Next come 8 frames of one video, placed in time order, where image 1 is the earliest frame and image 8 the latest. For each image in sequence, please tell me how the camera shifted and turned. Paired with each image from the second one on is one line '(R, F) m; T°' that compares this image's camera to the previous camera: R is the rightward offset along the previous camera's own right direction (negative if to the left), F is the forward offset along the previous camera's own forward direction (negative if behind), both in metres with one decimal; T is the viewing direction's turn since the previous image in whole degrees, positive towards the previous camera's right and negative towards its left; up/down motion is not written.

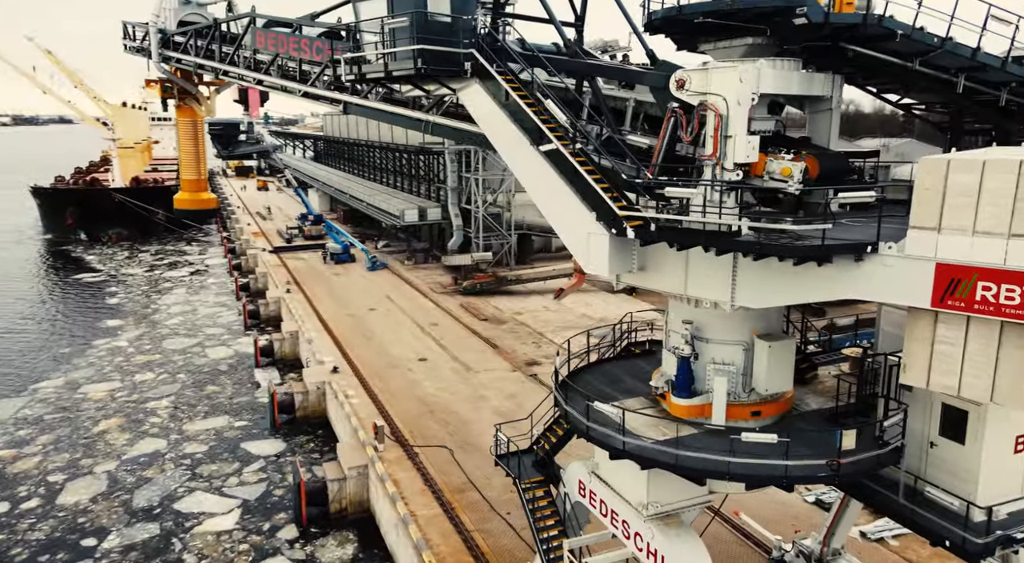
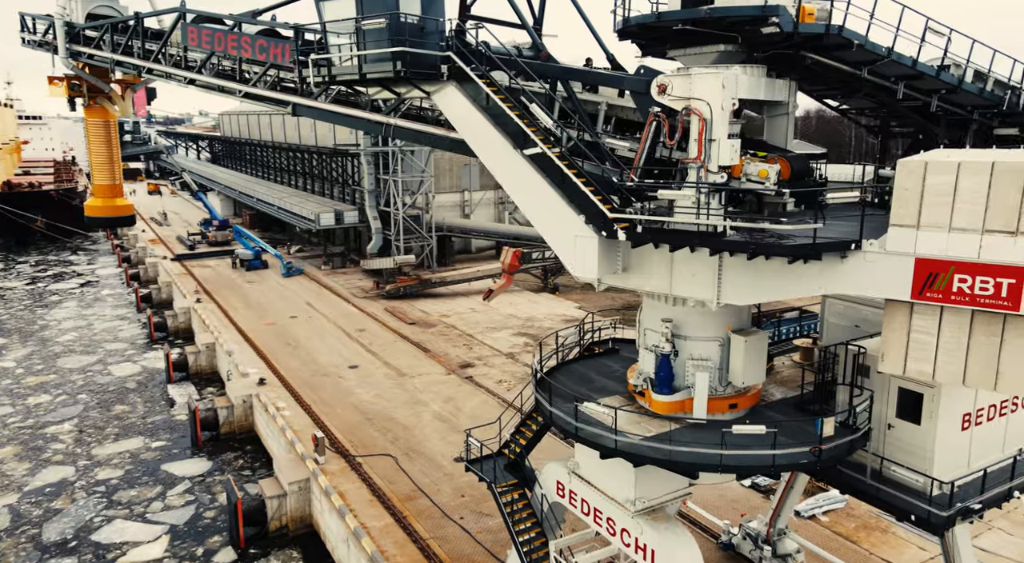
(-1.3, +0.1) m; +8°
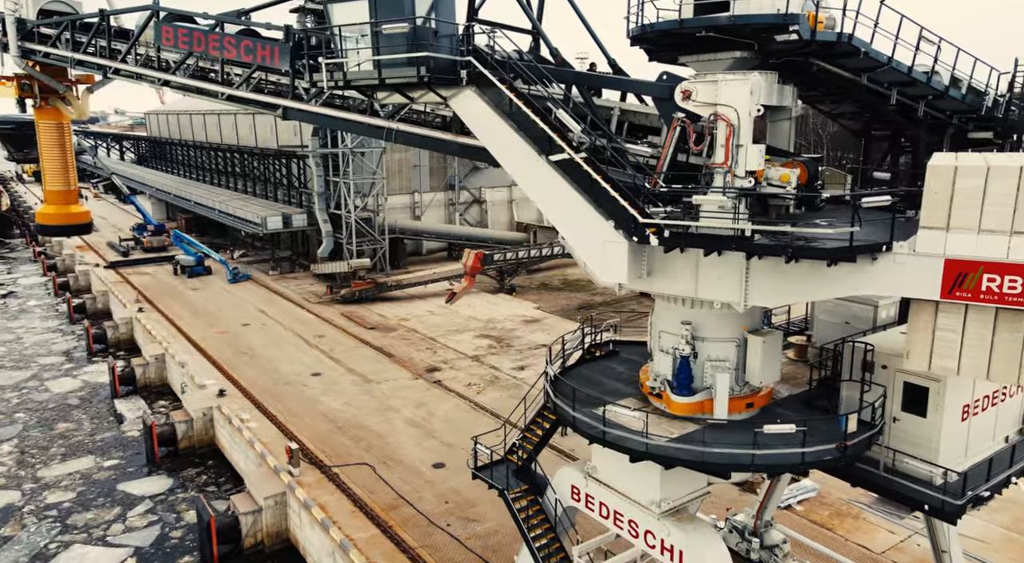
(-1.5, +0.2) m; +5°
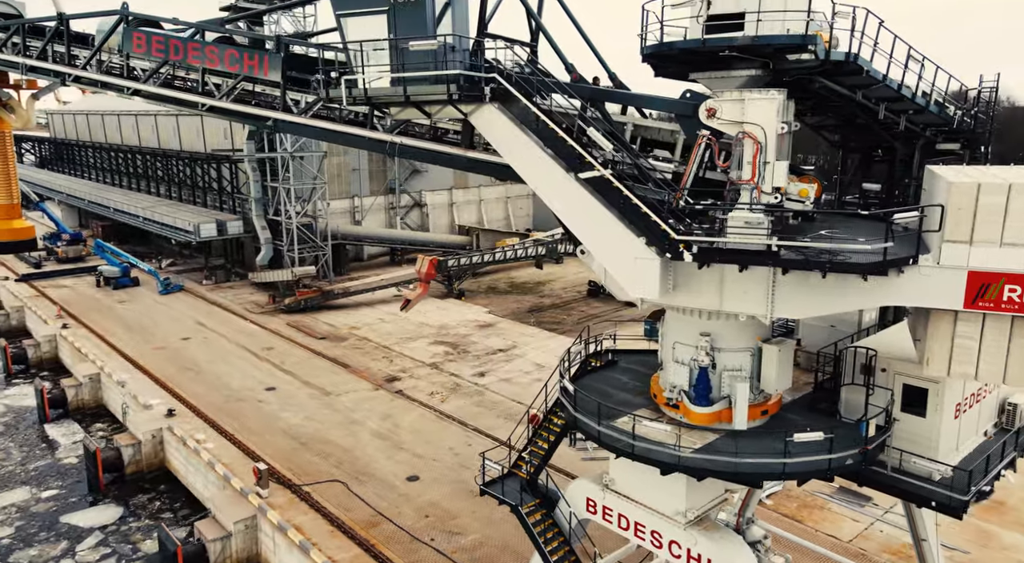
(-1.7, +0.2) m; +6°
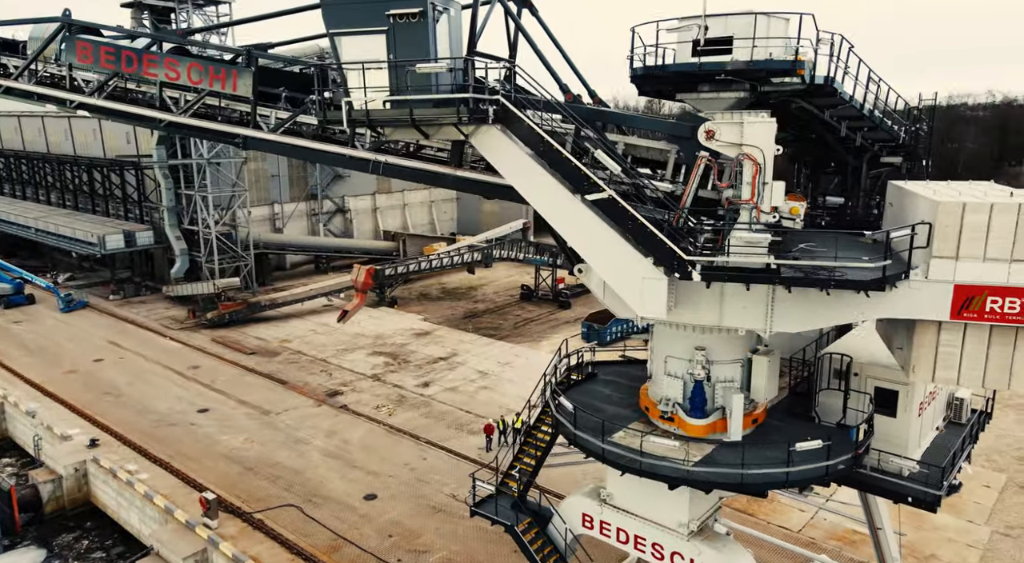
(-1.6, +0.2) m; +7°
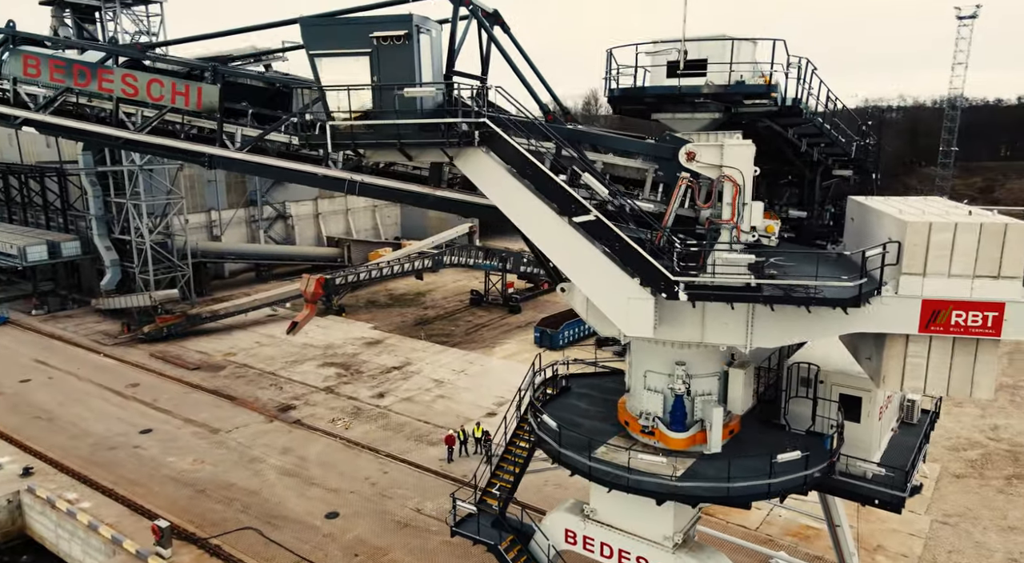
(-0.8, +0.1) m; +5°
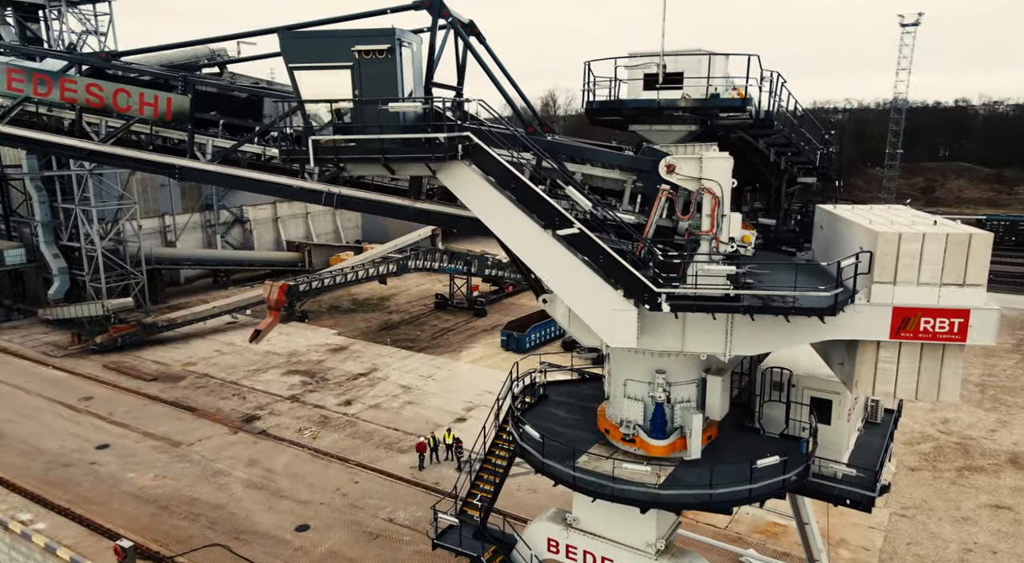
(-0.4, 0.0) m; +3°
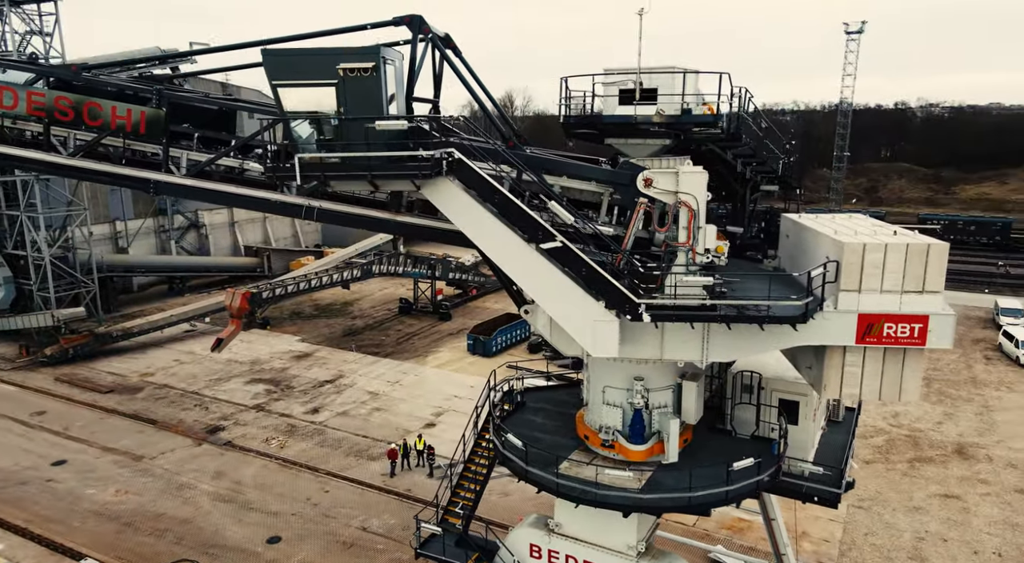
(-0.5, -0.2) m; +3°
